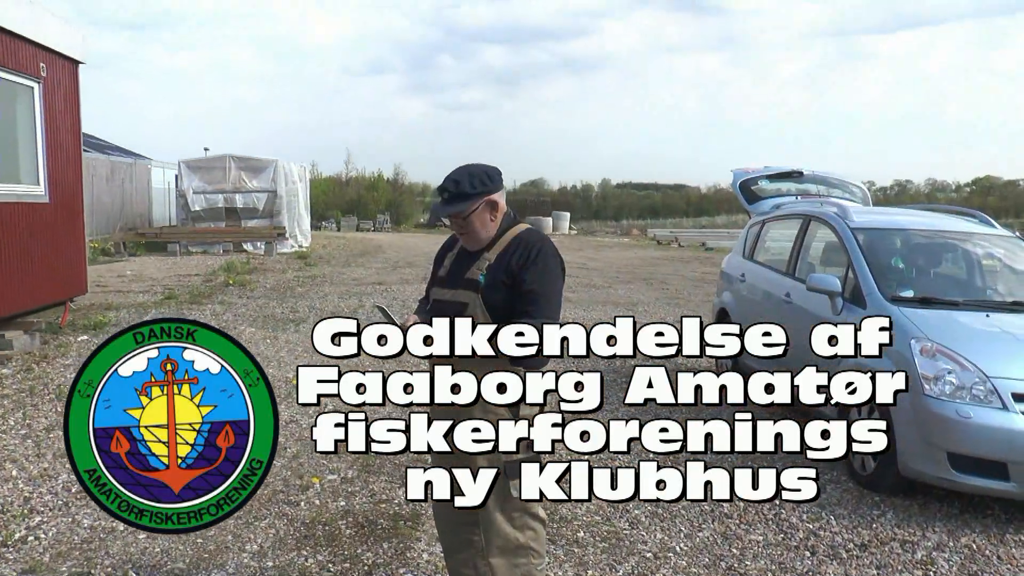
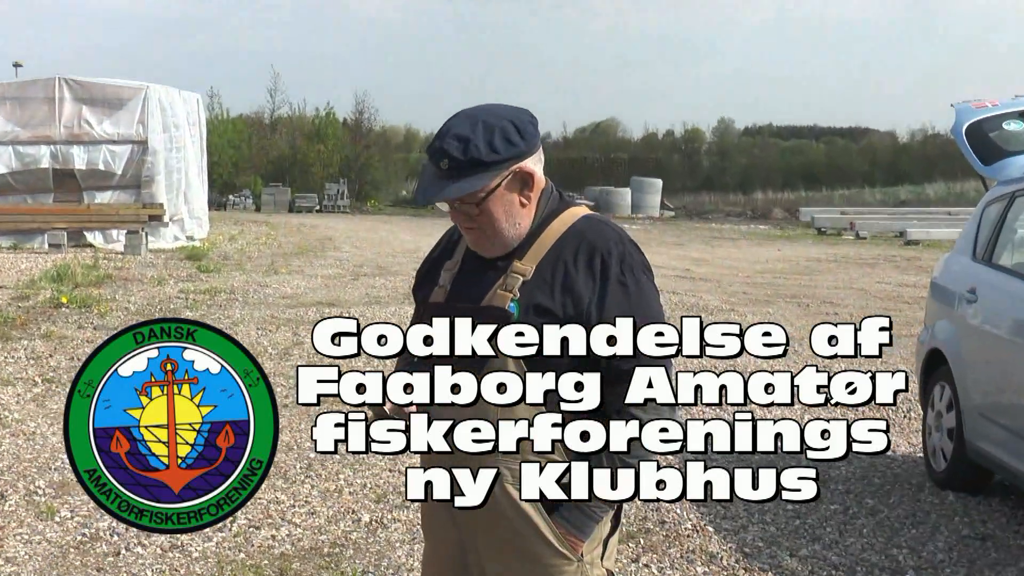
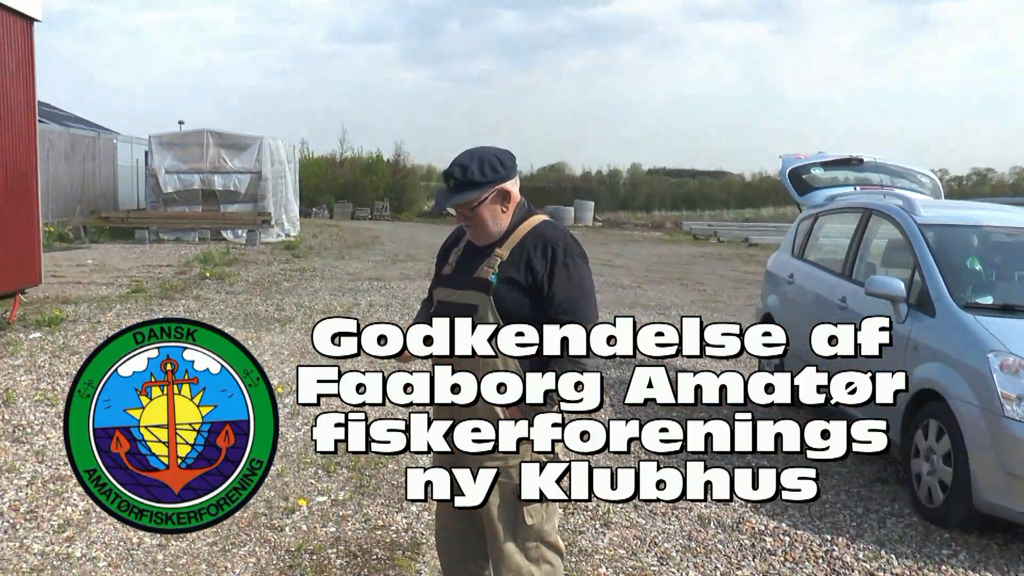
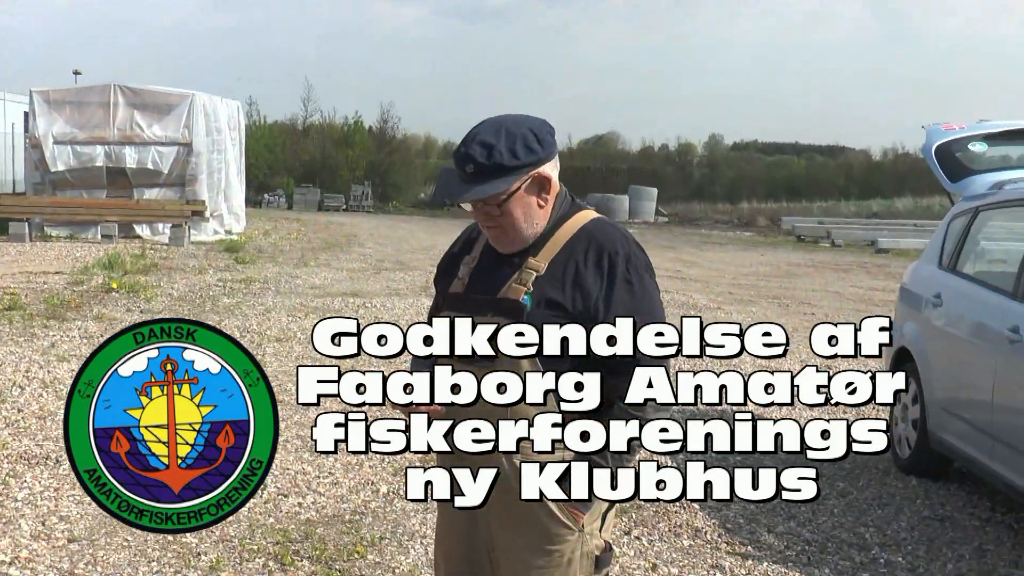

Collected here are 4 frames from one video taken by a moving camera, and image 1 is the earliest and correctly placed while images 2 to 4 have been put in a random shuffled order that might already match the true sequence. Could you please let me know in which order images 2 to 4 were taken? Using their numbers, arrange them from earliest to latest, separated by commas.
3, 4, 2
